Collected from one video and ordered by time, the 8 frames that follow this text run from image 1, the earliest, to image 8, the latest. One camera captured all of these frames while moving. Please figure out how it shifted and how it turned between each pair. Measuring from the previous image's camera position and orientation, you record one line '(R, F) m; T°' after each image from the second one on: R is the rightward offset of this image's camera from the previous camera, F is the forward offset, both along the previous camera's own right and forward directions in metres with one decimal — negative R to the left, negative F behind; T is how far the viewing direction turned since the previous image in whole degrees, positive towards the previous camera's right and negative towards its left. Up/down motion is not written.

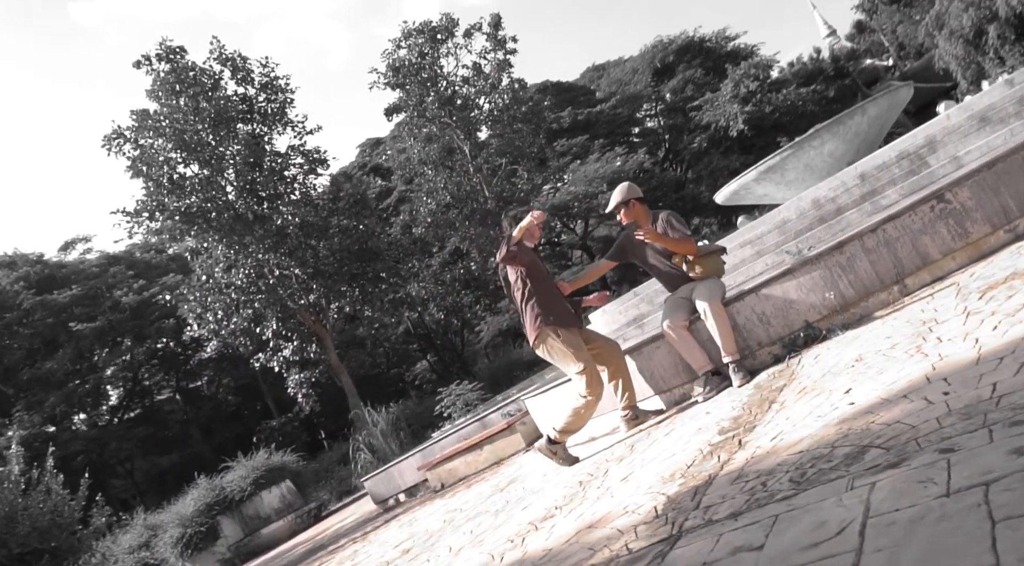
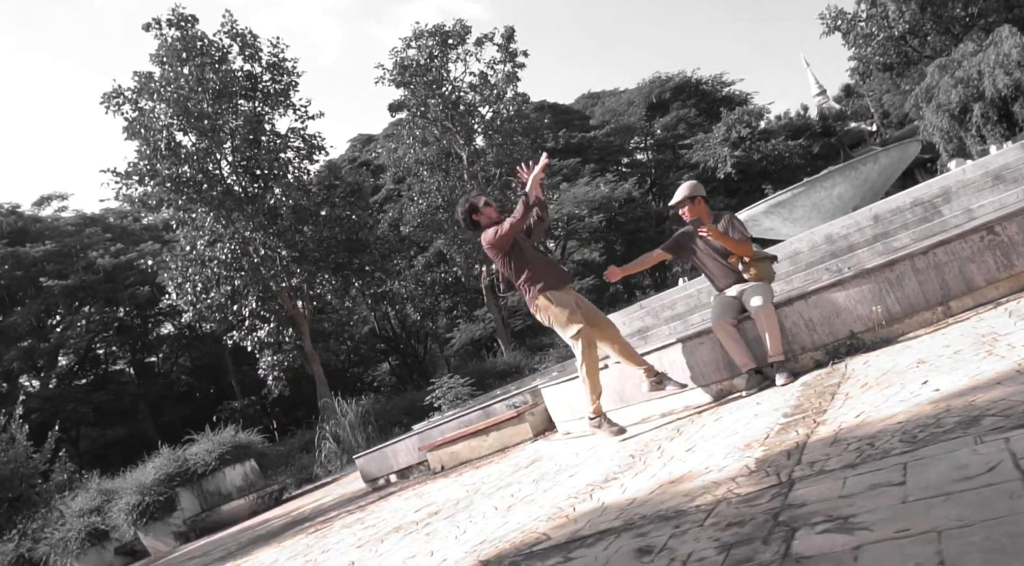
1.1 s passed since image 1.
(-0.5, -0.1) m; +3°
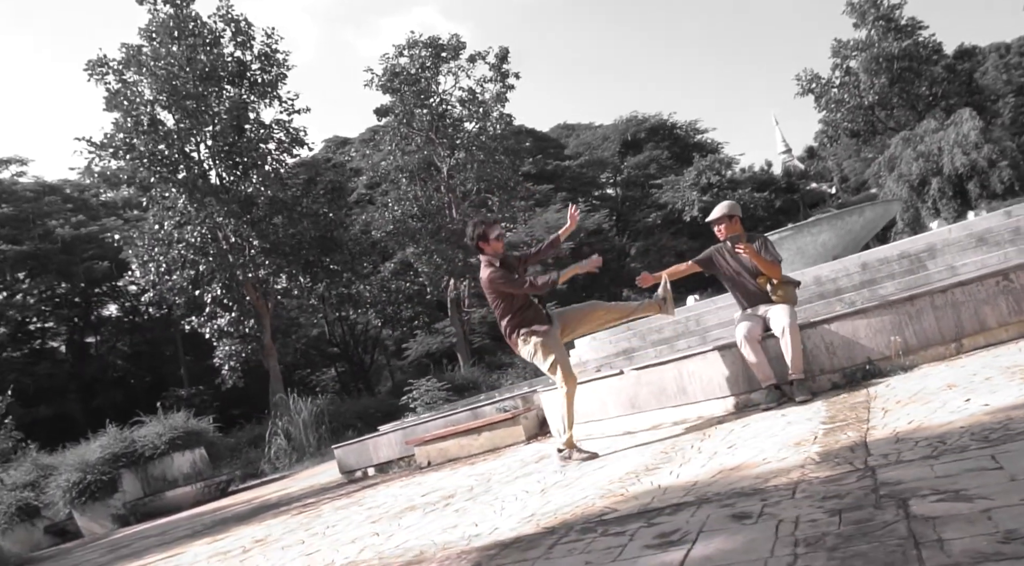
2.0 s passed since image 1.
(-0.5, -0.1) m; +4°
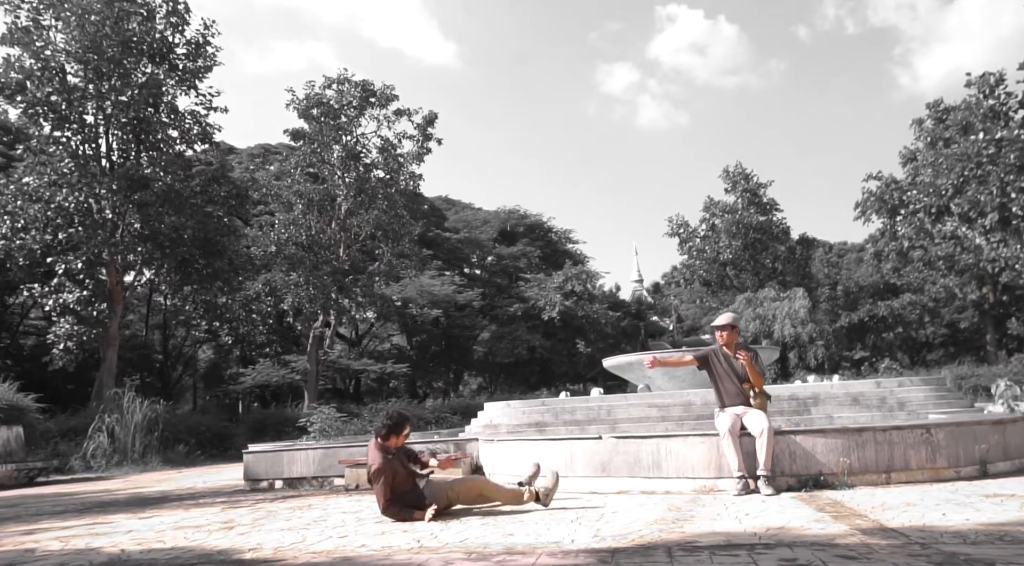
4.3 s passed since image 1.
(-1.4, -0.3) m; +12°
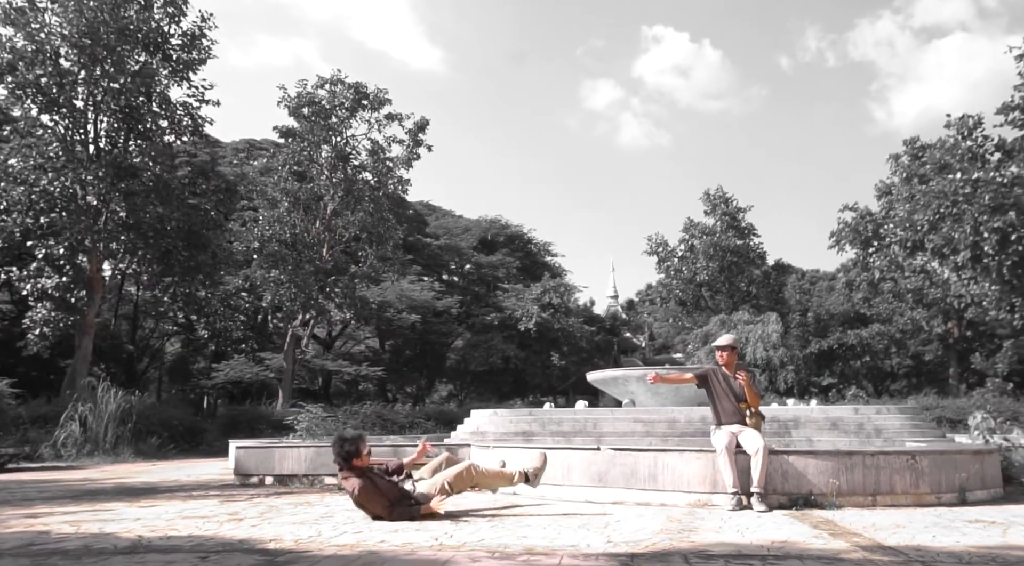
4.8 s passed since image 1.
(-0.3, -0.1) m; +2°
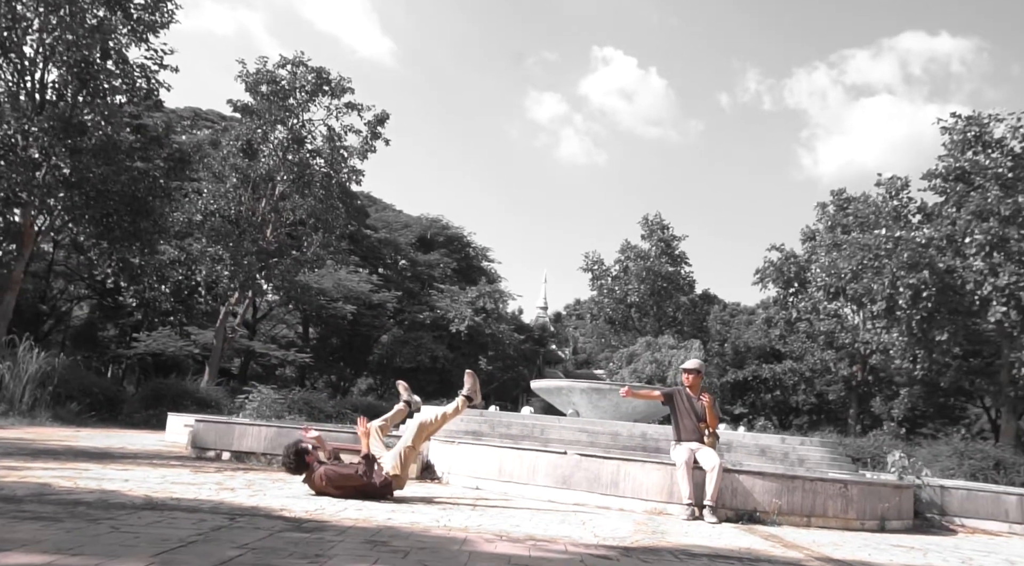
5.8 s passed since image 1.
(-0.5, -0.3) m; +6°
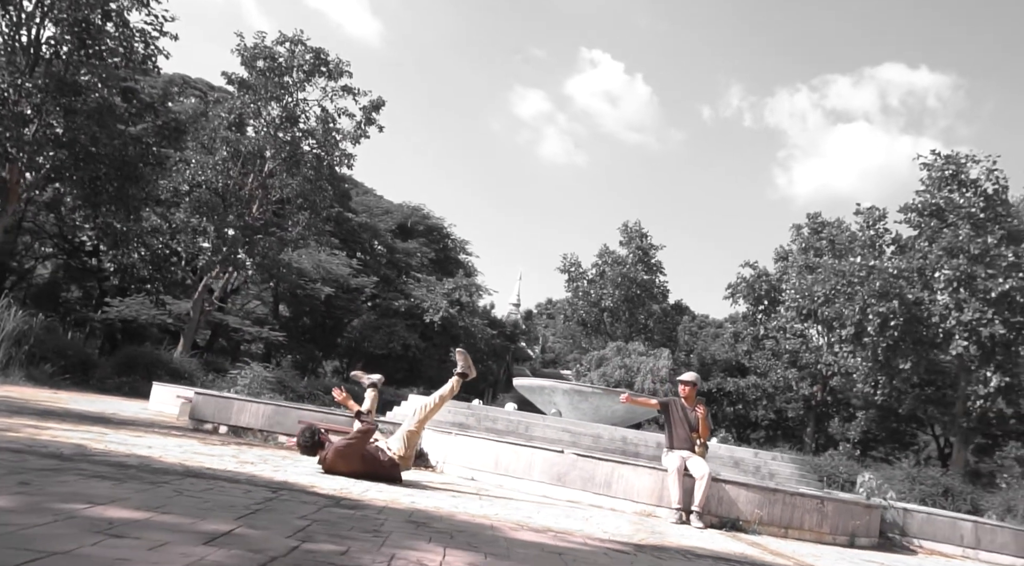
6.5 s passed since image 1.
(-0.4, -0.3) m; +2°
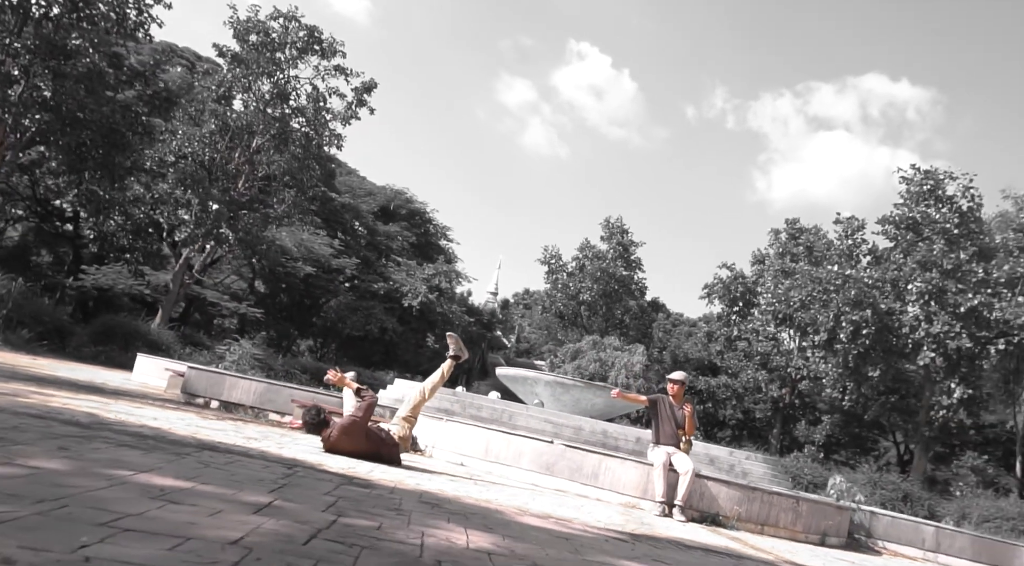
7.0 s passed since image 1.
(-0.2, -0.2) m; +2°
